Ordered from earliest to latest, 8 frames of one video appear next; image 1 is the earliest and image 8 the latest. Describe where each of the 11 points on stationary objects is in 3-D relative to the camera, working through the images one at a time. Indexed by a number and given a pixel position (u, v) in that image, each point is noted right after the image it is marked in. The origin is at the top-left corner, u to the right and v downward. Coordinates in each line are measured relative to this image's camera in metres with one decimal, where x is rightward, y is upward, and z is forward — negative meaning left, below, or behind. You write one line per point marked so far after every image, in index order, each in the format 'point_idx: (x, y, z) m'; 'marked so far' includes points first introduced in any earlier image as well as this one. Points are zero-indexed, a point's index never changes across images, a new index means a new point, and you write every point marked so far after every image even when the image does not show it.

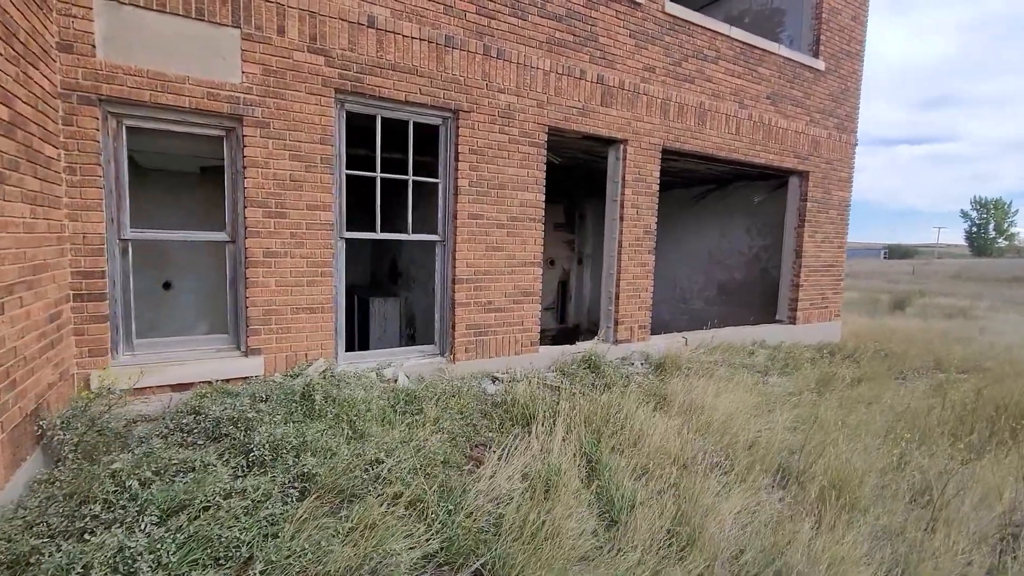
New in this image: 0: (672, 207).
0: (+3.7, +1.9, +11.2) m
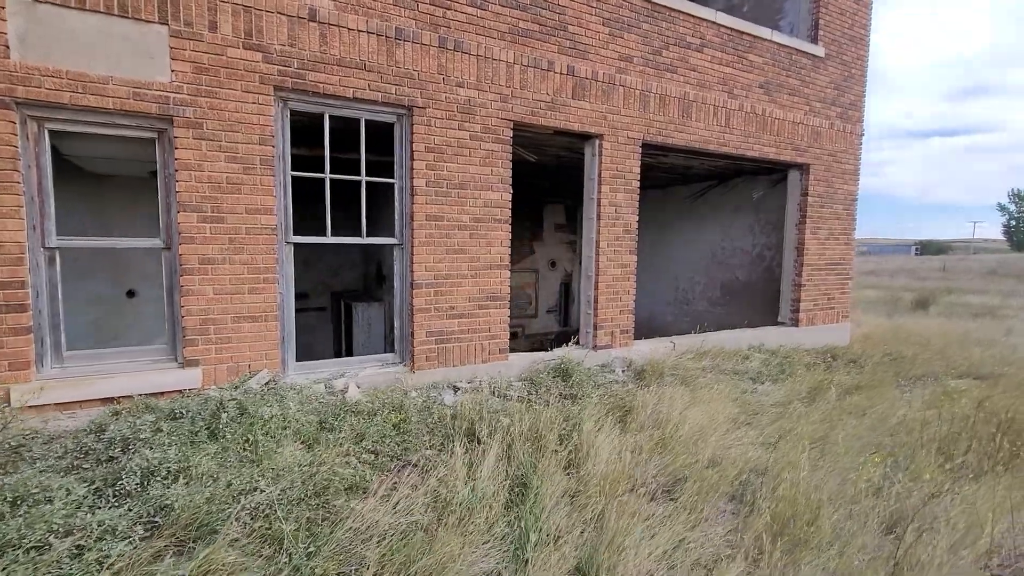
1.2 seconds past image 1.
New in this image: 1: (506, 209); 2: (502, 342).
0: (+3.5, +1.8, +10.8) m
1: (-0.1, +0.8, +5.2) m
2: (-0.1, -0.6, +5.3) m
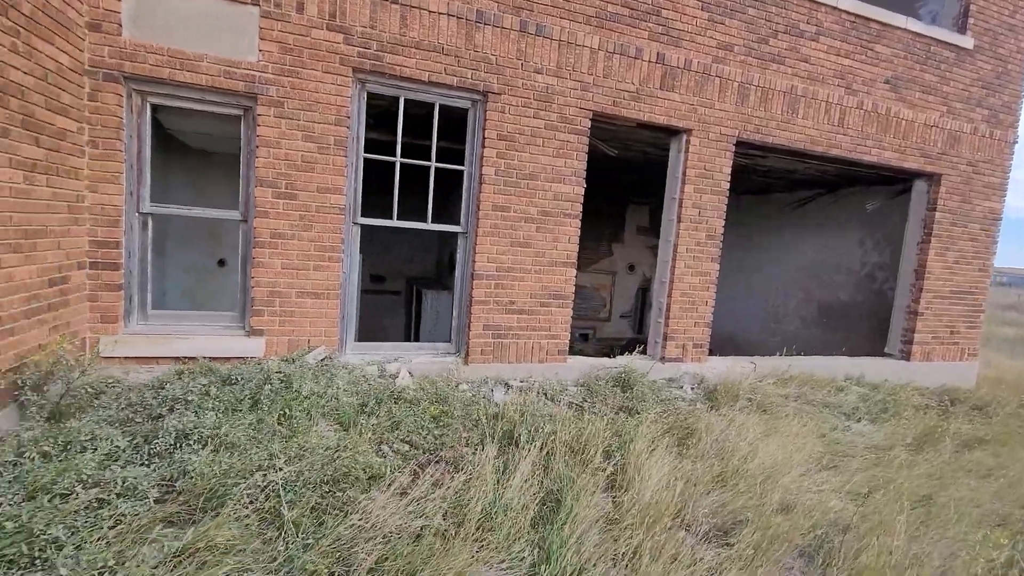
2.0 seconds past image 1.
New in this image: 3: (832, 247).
0: (+5.2, +1.5, +9.9) m
1: (+0.6, +0.8, +4.9) m
2: (+0.5, -0.6, +5.0) m
3: (+5.6, +0.7, +8.7) m
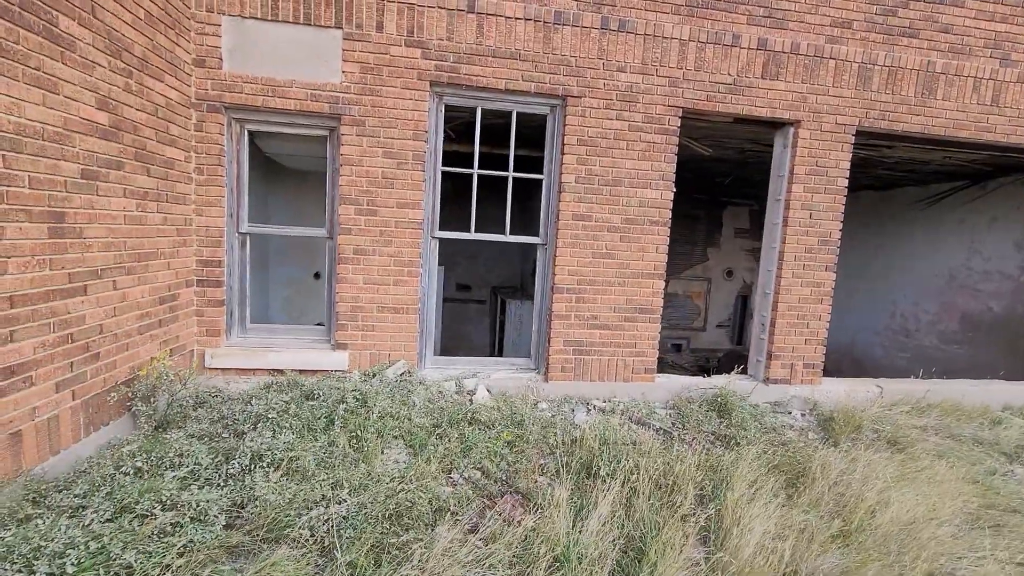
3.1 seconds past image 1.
0: (+6.7, +1.4, +8.6) m
1: (+1.4, +0.7, +4.5) m
2: (+1.3, -0.7, +4.6) m
3: (+7.0, +0.6, +7.3) m
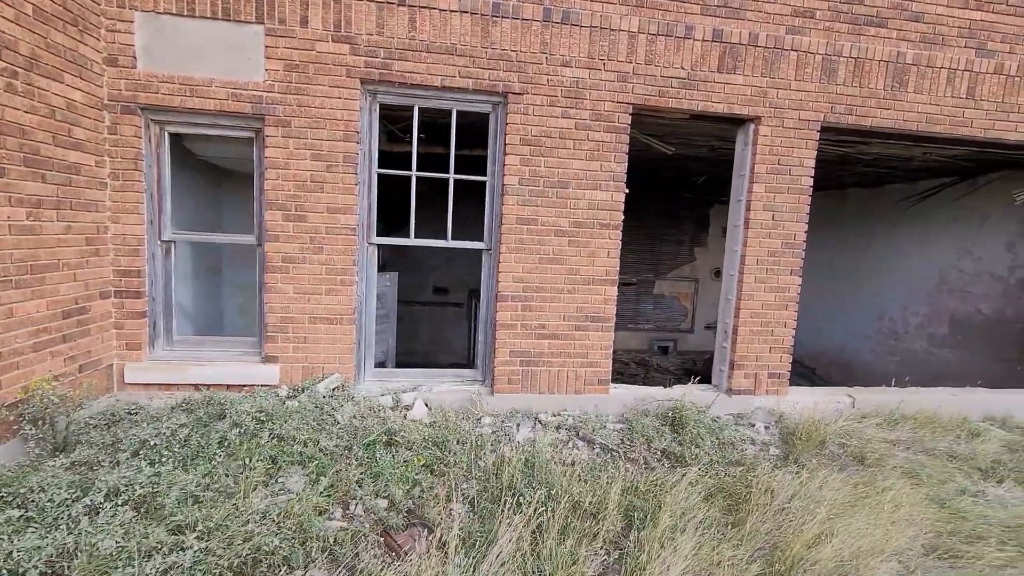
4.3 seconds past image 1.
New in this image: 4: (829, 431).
0: (+6.3, +1.4, +8.3) m
1: (+0.9, +0.7, +4.3) m
2: (+0.8, -0.8, +4.4) m
3: (+6.5, +0.6, +7.0) m
4: (+2.7, -1.2, +4.2) m
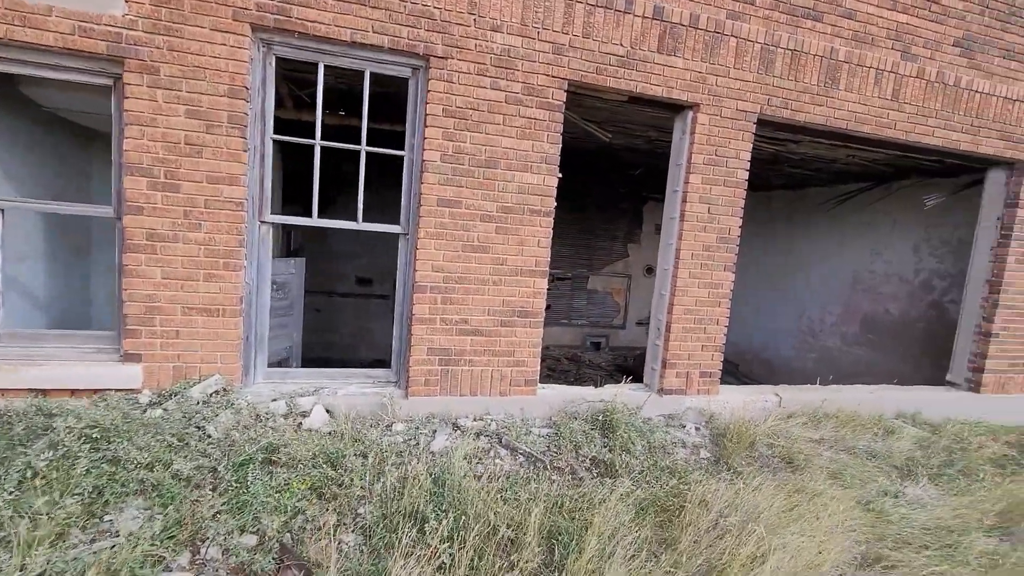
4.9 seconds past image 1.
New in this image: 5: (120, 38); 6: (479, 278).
0: (+5.1, +1.4, +8.6) m
1: (+0.3, +0.7, +3.9) m
2: (+0.1, -0.7, +4.0) m
3: (+5.5, +0.6, +7.4) m
4: (+2.0, -1.2, +4.1) m
5: (-2.4, +1.6, +3.1) m
6: (-0.3, +0.1, +3.8) m
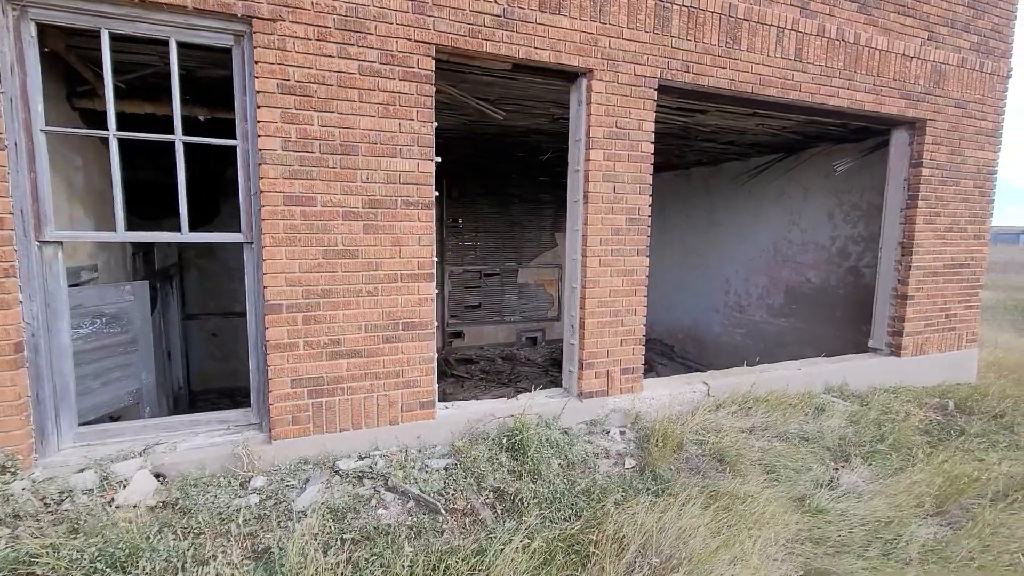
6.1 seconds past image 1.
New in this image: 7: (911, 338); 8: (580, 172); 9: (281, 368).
0: (+3.6, +1.8, +8.5) m
1: (-0.6, +0.7, +3.3) m
2: (-0.6, -0.7, +3.4) m
3: (+4.2, +1.0, +7.3) m
4: (+1.3, -1.1, +3.7) m
5: (-3.3, +1.3, +2.1) m
6: (-1.1, 0.0, +3.2) m
7: (+4.4, -0.6, +5.4) m
8: (+0.5, +0.9, +3.8) m
9: (-1.4, -0.5, +3.1) m
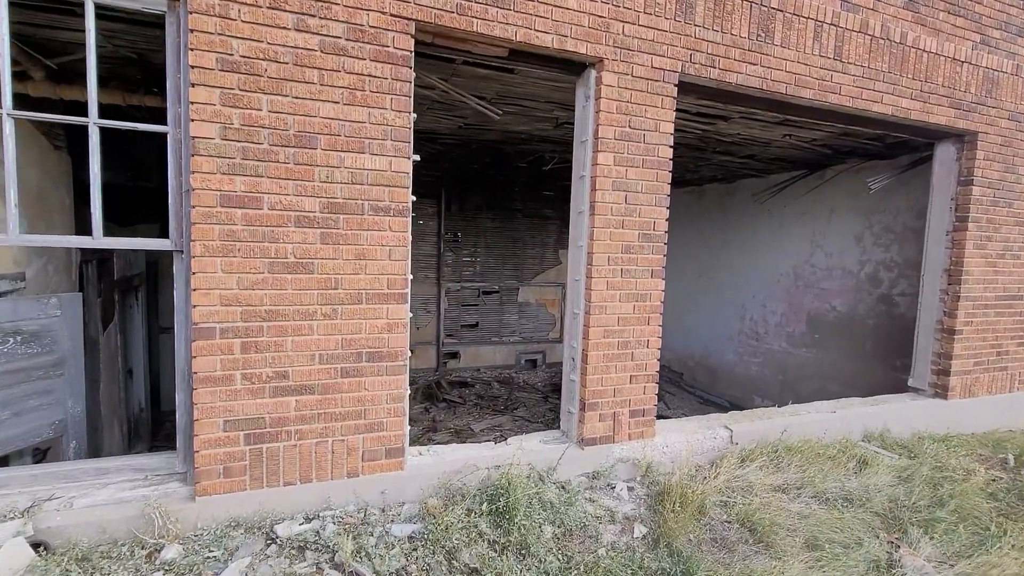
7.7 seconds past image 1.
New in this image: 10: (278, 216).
0: (+3.6, +1.4, +7.9) m
1: (-0.6, +0.5, +2.7) m
2: (-0.7, -0.9, +2.8) m
3: (+4.2, +0.6, +6.7) m
4: (+1.2, -1.3, +3.1) m
5: (-3.3, +1.2, +1.6) m
6: (-1.1, -0.1, +2.6) m
7: (+4.4, -0.9, +4.8) m
8: (+0.5, +0.7, +3.3) m
9: (-1.5, -0.6, +2.5) m
10: (-1.2, +0.4, +2.5) m
